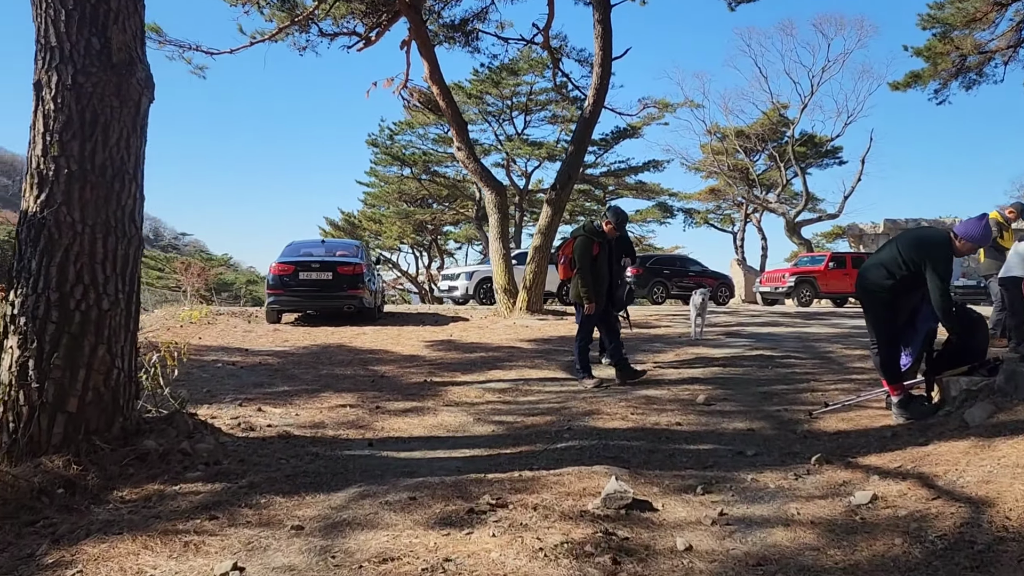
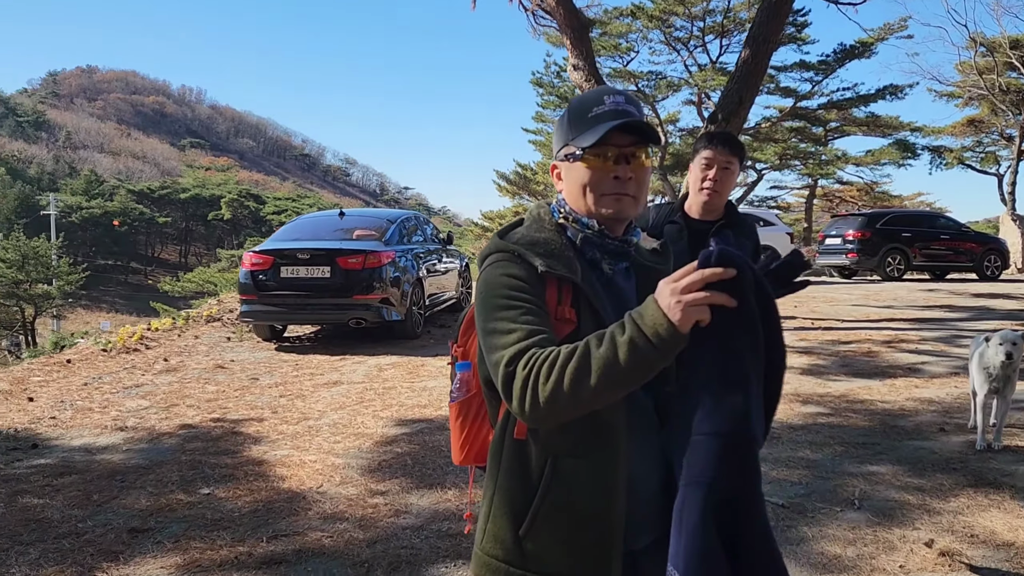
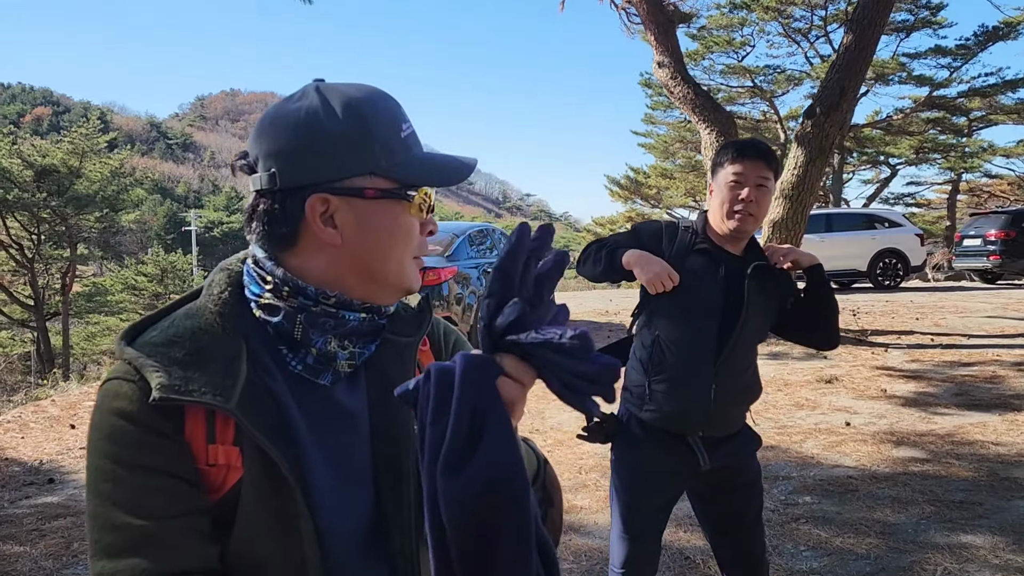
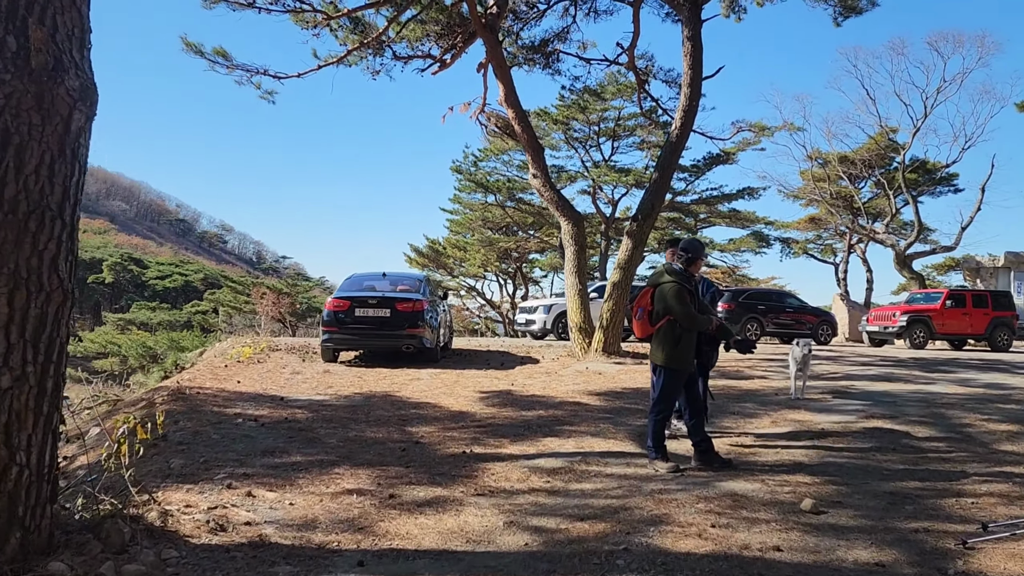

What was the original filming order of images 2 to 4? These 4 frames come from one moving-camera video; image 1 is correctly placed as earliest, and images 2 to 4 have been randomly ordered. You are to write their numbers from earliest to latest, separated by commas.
4, 2, 3
